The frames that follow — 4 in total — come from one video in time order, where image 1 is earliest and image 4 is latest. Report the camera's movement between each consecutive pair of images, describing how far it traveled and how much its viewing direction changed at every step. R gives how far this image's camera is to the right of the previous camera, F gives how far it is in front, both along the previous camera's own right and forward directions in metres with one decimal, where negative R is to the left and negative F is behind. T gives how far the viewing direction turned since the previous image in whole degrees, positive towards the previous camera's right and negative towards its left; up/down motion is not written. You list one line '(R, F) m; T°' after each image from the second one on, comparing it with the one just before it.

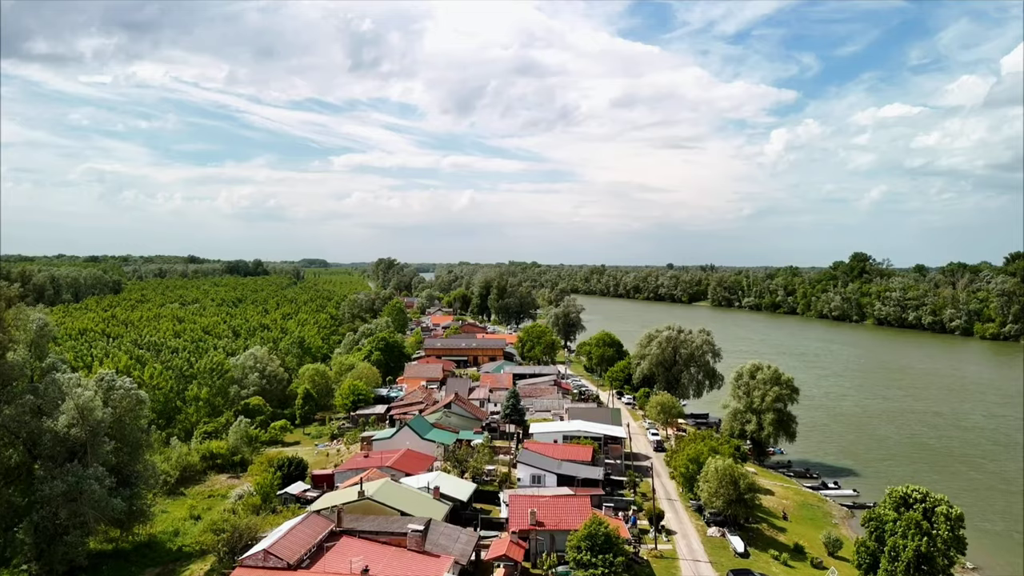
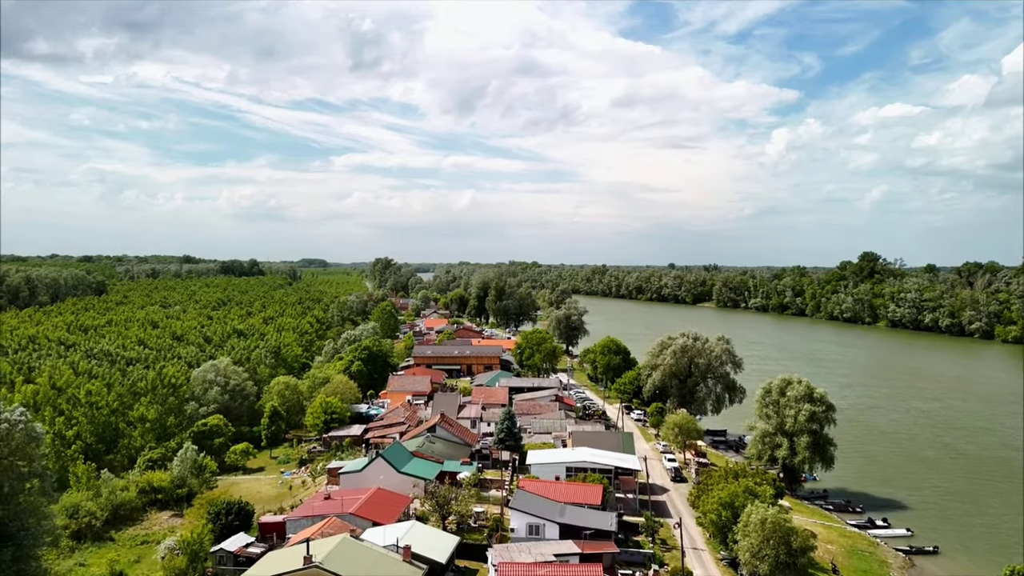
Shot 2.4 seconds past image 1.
(+0.3, +4.3) m; 0°
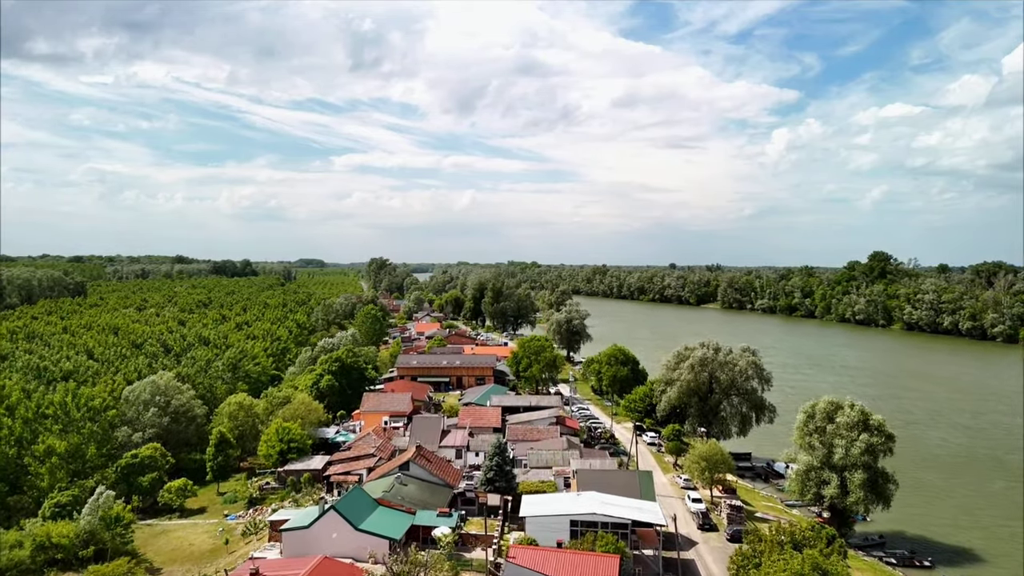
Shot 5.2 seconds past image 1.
(+0.3, +4.9) m; 0°
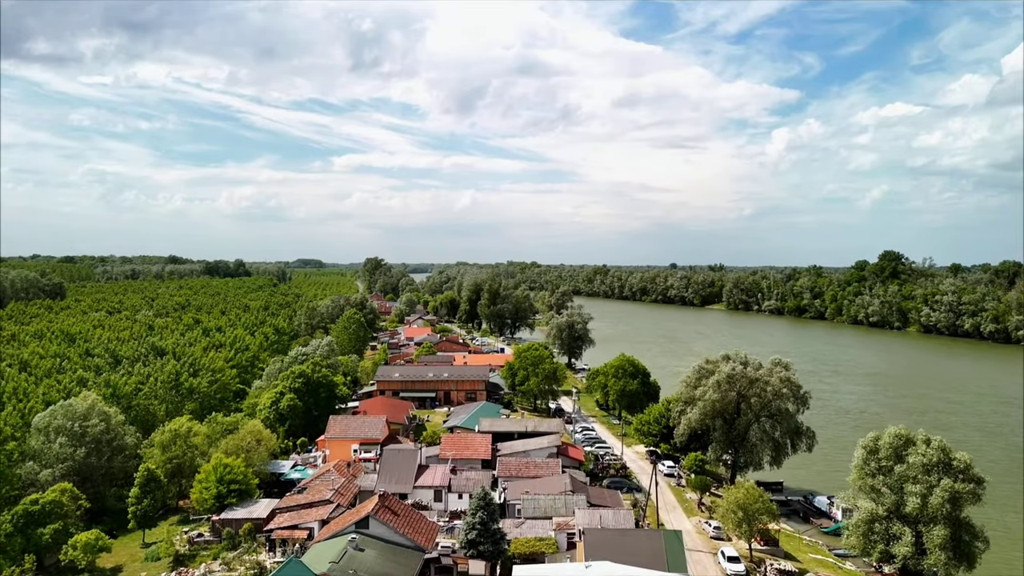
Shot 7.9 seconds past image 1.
(+0.3, +4.8) m; 0°
